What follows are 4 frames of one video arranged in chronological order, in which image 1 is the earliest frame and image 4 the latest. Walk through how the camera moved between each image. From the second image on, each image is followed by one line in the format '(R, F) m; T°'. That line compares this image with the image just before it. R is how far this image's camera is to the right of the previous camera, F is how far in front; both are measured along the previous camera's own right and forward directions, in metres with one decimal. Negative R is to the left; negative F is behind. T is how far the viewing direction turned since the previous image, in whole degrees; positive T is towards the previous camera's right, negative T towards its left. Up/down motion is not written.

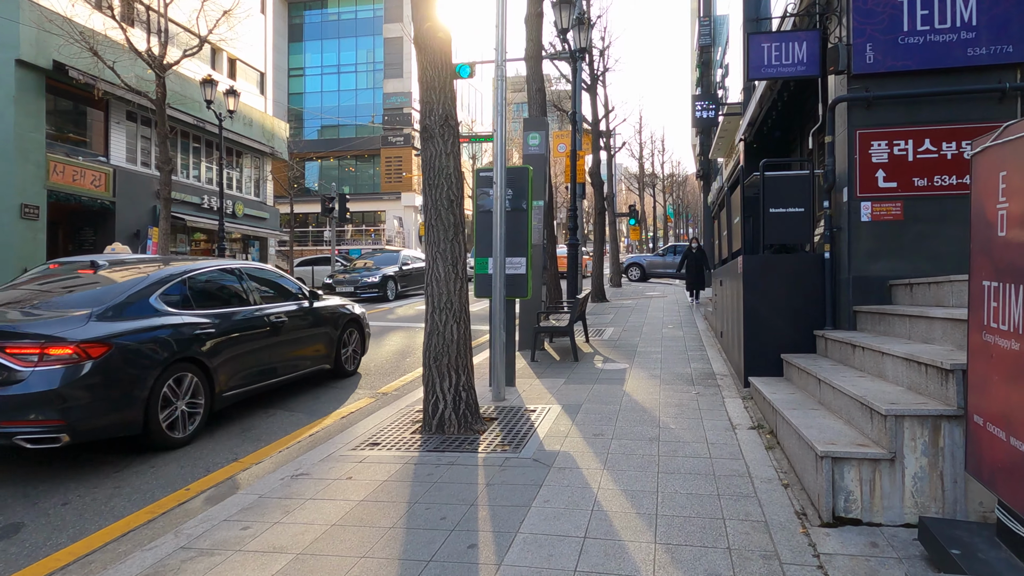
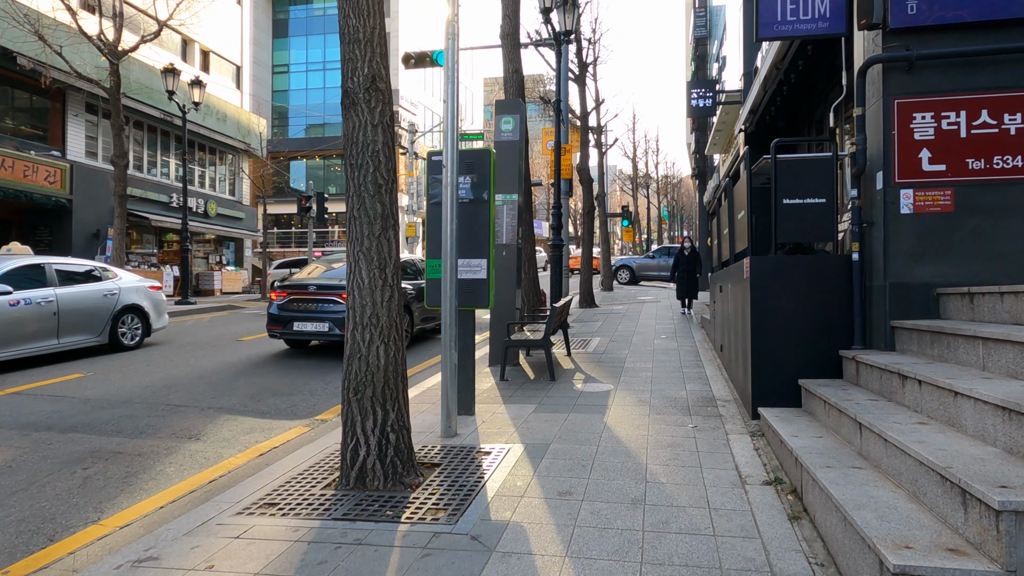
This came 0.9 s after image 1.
(+0.3, +1.2) m; 0°
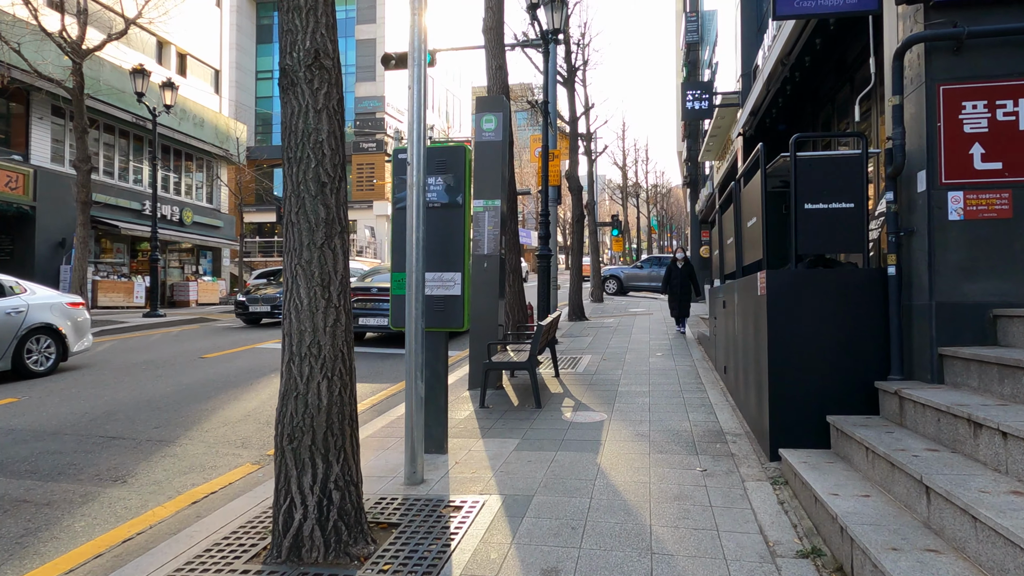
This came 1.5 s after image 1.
(+0.1, +0.8) m; +1°
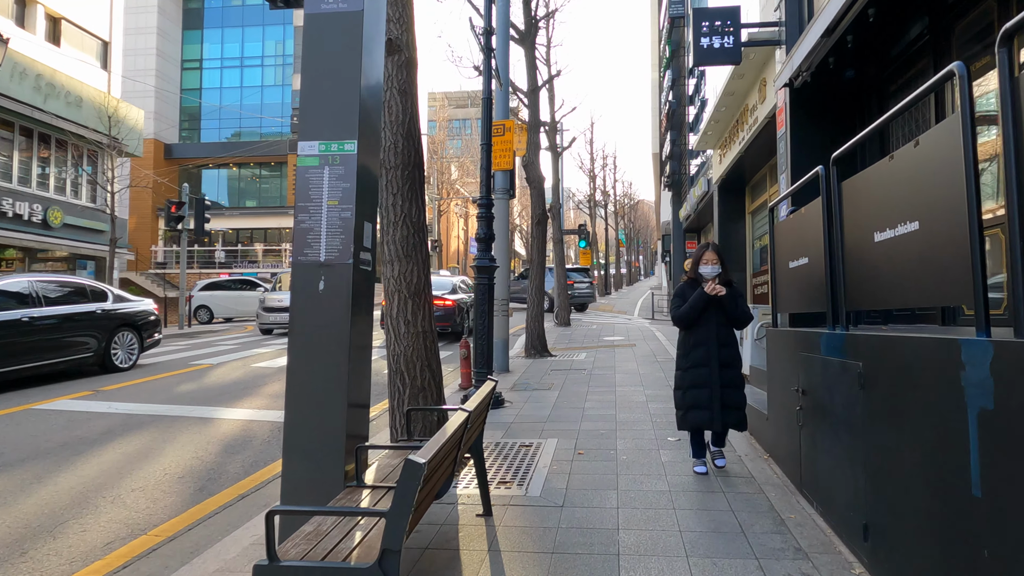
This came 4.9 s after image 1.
(+0.5, +4.3) m; +3°
